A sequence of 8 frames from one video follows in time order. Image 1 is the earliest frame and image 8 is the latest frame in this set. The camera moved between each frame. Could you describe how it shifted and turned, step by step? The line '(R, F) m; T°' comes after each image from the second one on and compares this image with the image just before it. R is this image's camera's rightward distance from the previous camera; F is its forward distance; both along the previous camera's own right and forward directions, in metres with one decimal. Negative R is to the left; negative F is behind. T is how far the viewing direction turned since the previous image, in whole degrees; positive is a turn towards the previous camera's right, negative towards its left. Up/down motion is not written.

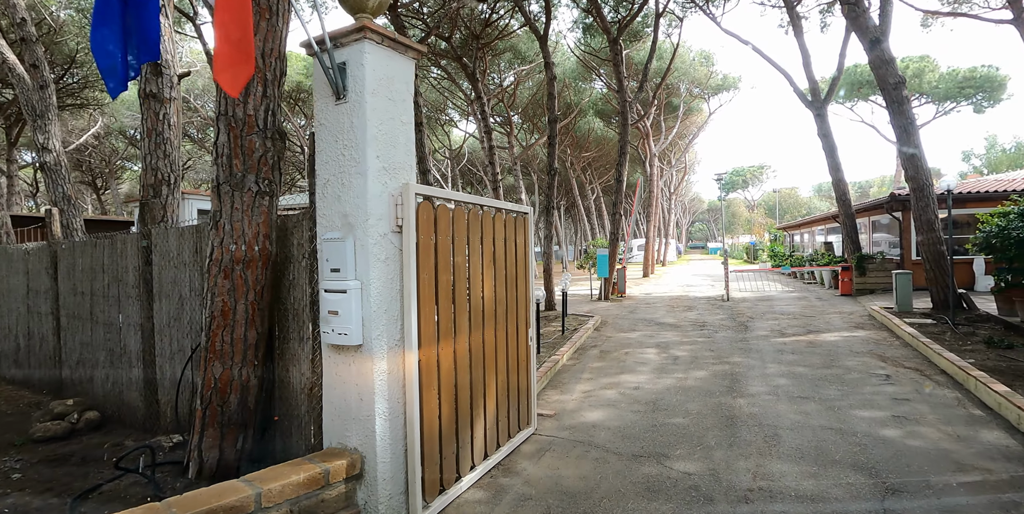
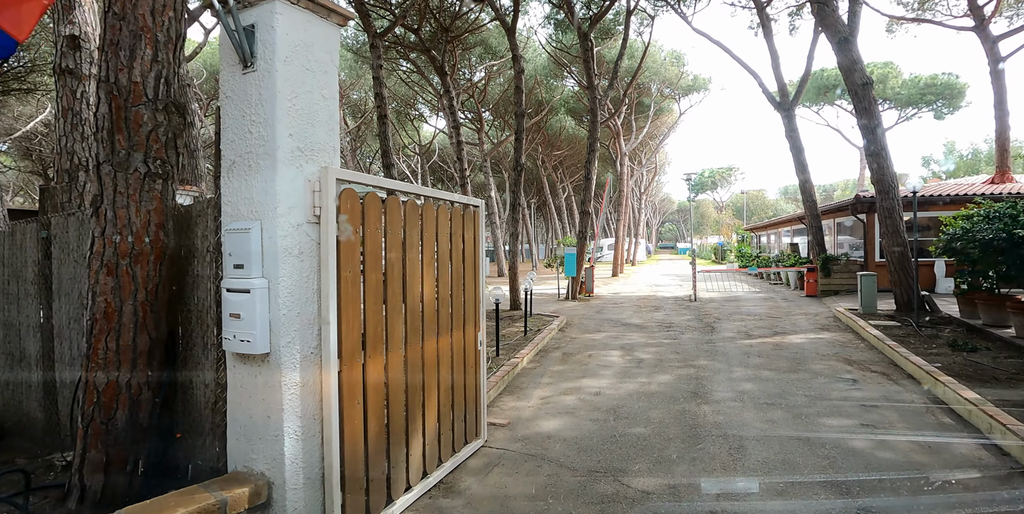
(+0.2, +0.4) m; +3°
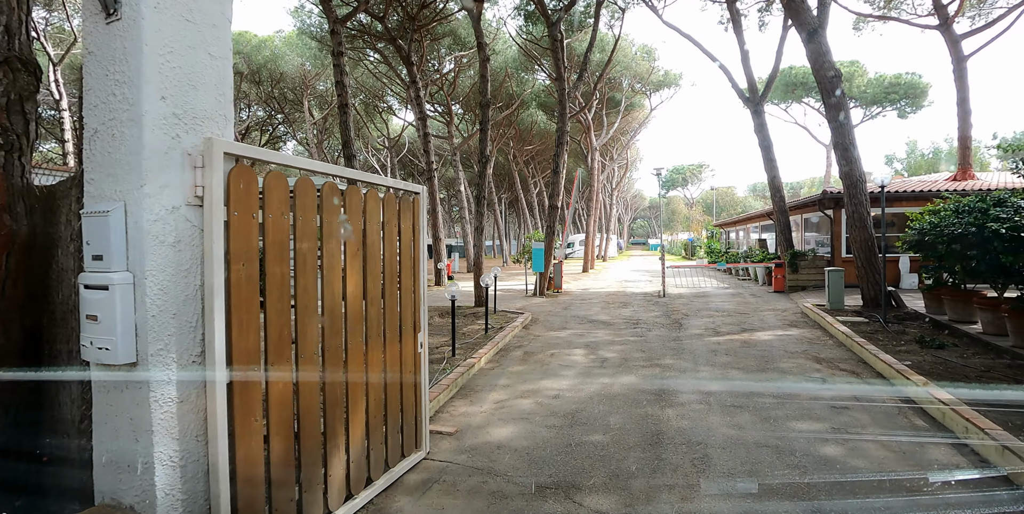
(+0.2, +0.4) m; +3°
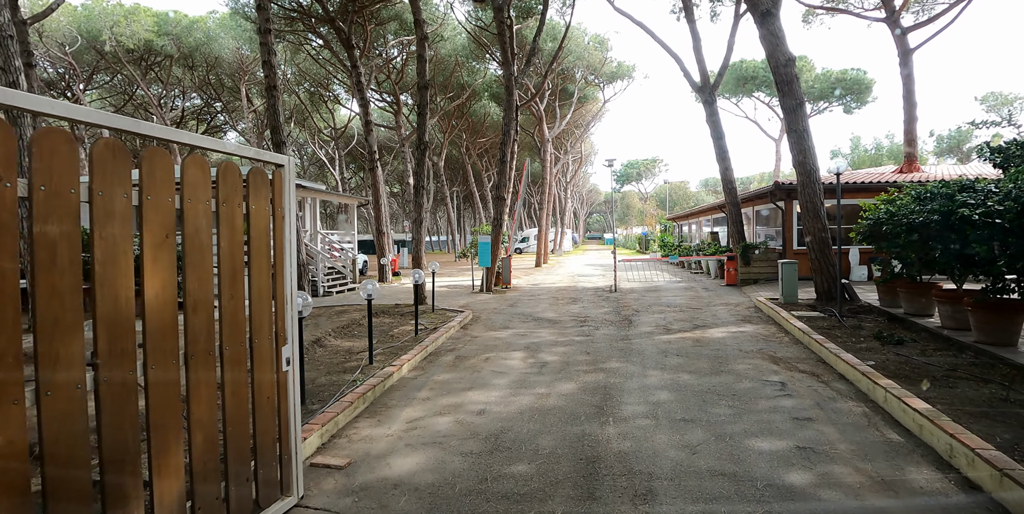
(+0.4, +0.9) m; +4°
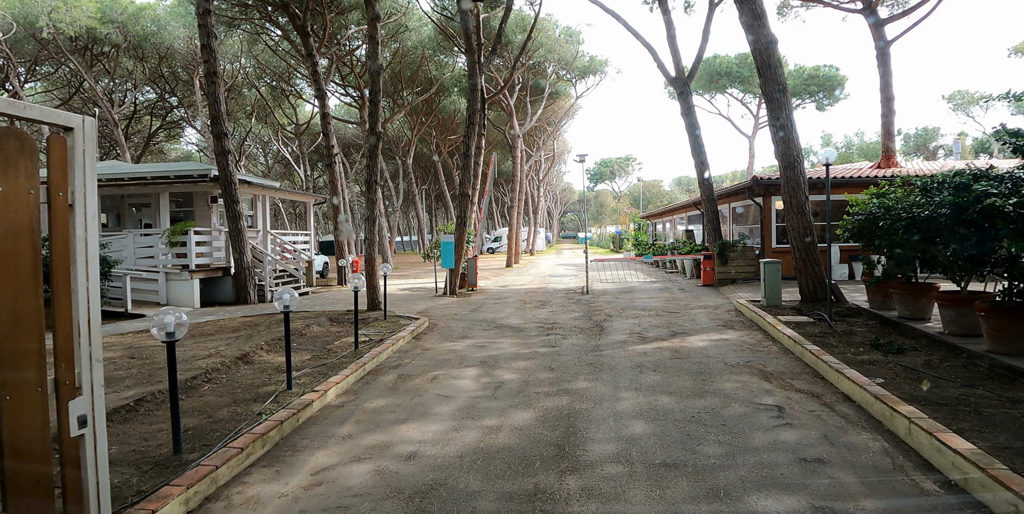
(+0.3, +1.0) m; +3°
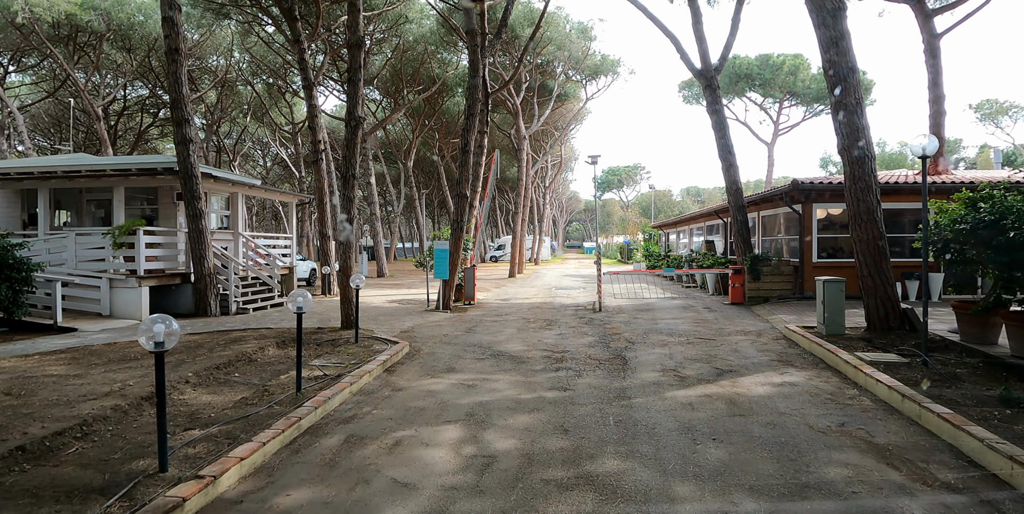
(0.0, +1.8) m; 0°
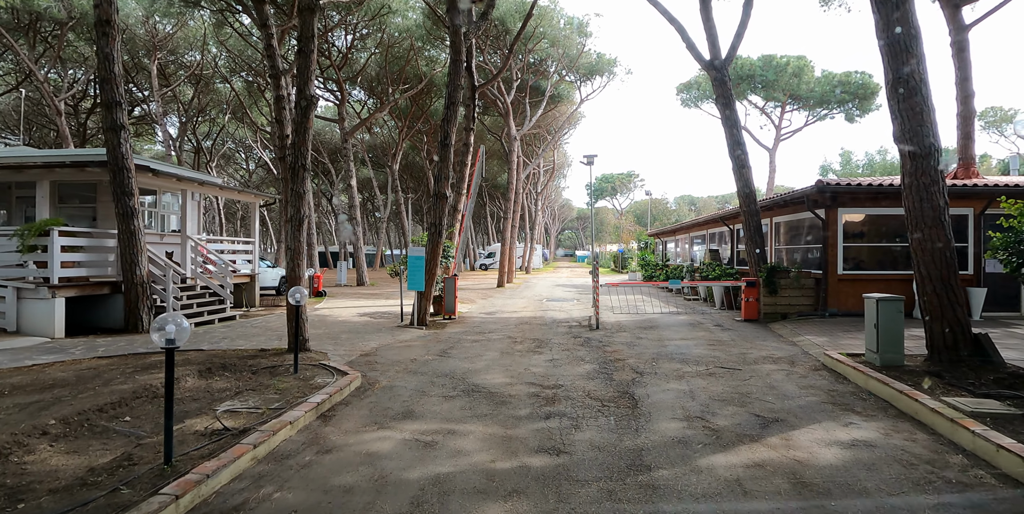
(+0.1, +1.6) m; +1°
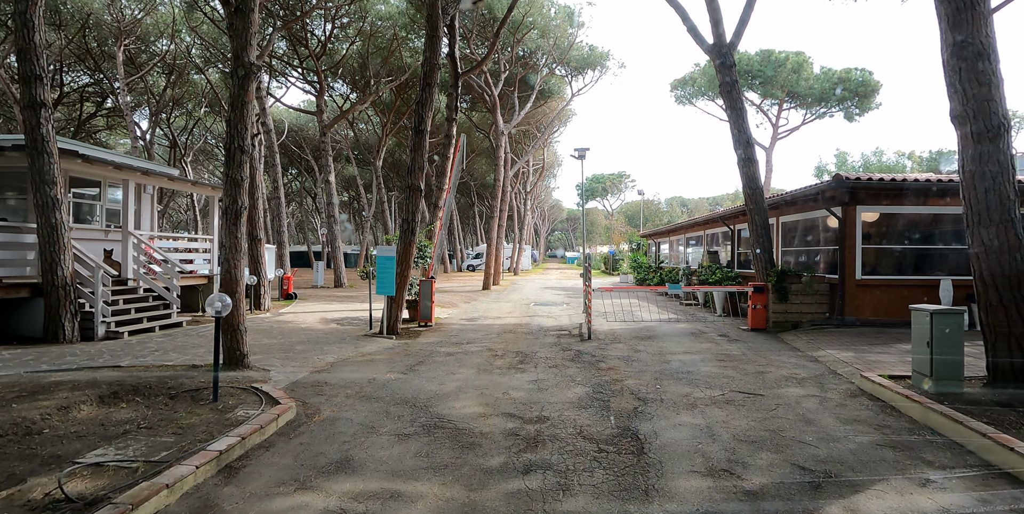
(+0.1, +1.2) m; +1°
